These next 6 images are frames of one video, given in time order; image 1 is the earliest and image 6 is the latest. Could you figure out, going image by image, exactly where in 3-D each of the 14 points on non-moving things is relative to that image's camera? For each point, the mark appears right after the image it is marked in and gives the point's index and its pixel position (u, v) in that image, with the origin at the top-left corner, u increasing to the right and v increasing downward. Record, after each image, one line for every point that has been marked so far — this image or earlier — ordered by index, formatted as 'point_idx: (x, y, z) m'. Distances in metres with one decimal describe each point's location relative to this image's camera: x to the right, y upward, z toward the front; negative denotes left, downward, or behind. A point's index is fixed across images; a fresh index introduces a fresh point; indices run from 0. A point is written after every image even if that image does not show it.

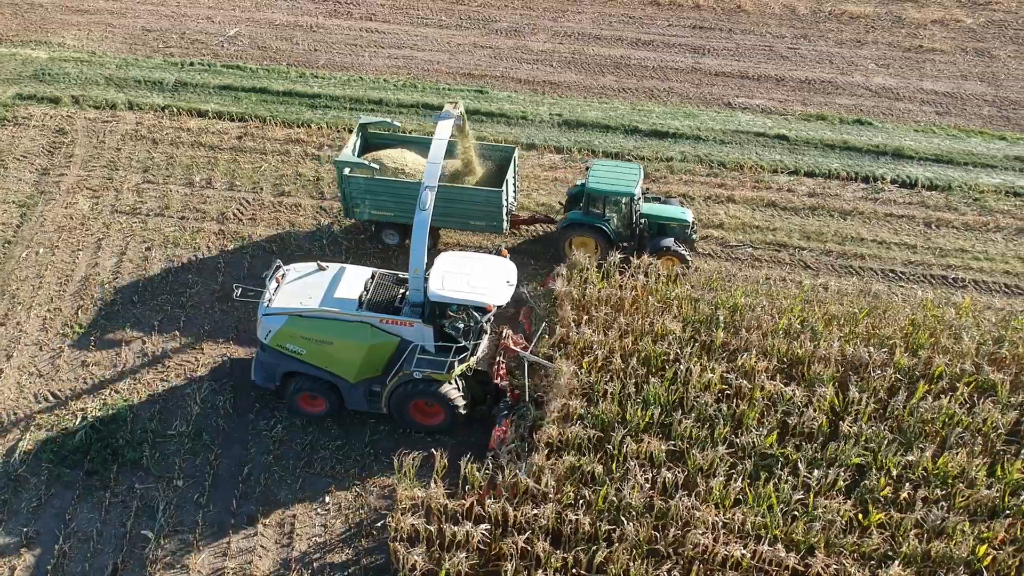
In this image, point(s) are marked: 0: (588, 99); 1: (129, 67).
0: (+1.3, +3.2, +13.6) m
1: (-6.9, +4.0, +14.5) m
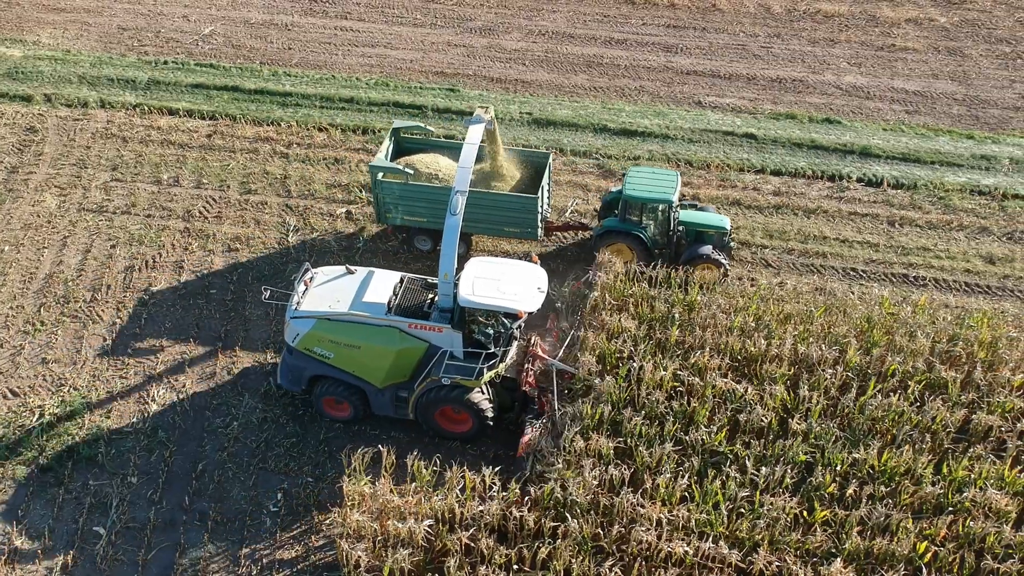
0: (+0.8, +3.2, +13.6) m
1: (-7.4, +4.0, +14.5) m
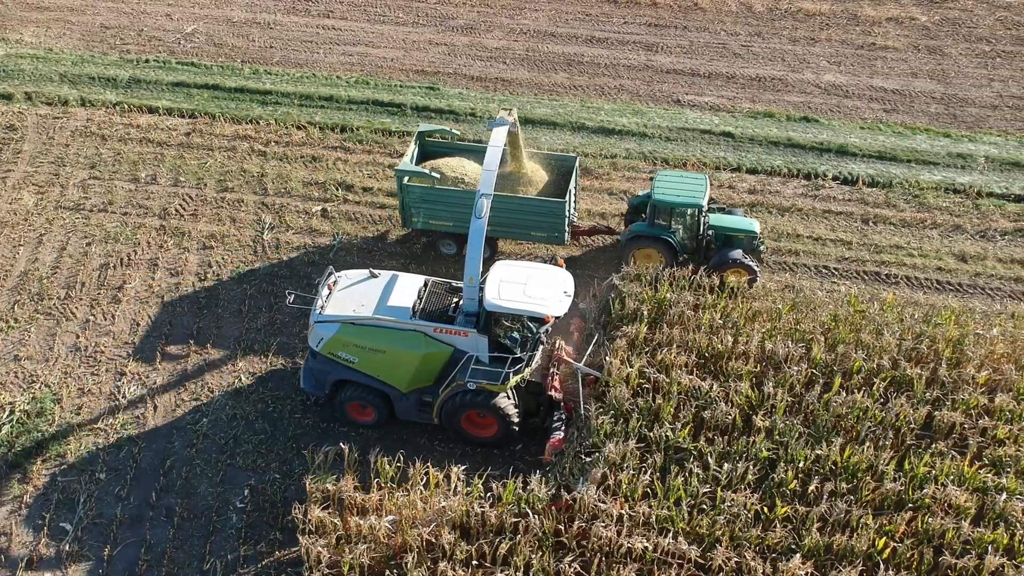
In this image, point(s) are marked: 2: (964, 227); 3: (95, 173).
0: (+0.5, +3.3, +13.6) m
1: (-7.7, +4.0, +14.5) m
2: (+6.1, +0.8, +10.9) m
3: (-6.3, +1.7, +12.2) m
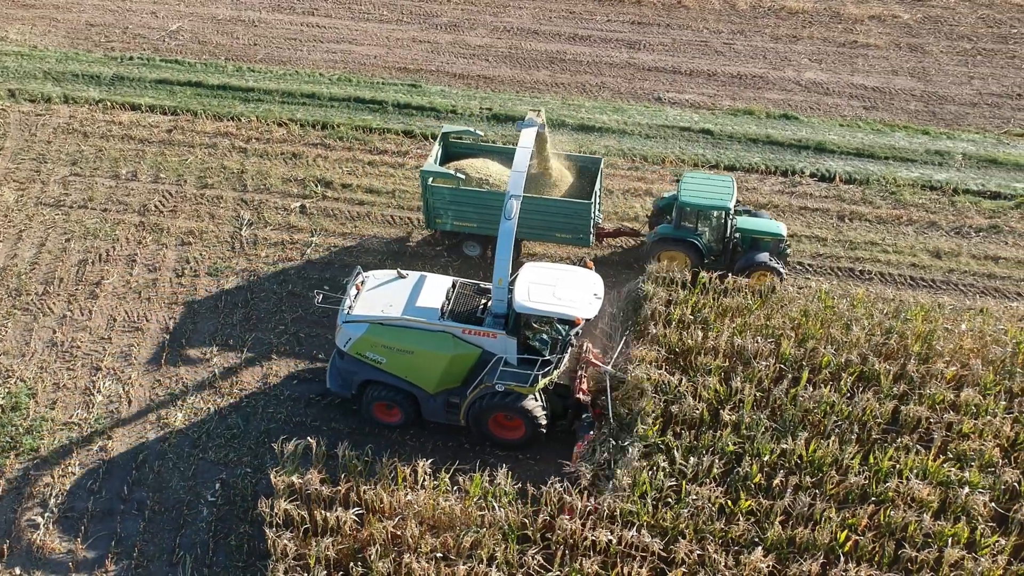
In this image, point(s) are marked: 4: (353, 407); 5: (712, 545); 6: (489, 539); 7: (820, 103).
0: (+0.1, +3.3, +13.6) m
1: (-8.0, +4.1, +14.6) m
2: (+5.8, +0.9, +10.9) m
3: (-6.6, +1.8, +12.2) m
4: (-1.7, -1.3, +9.0) m
5: (+1.8, -2.3, +7.2) m
6: (-0.2, -2.2, +7.2) m
7: (+5.1, +3.0, +13.2) m
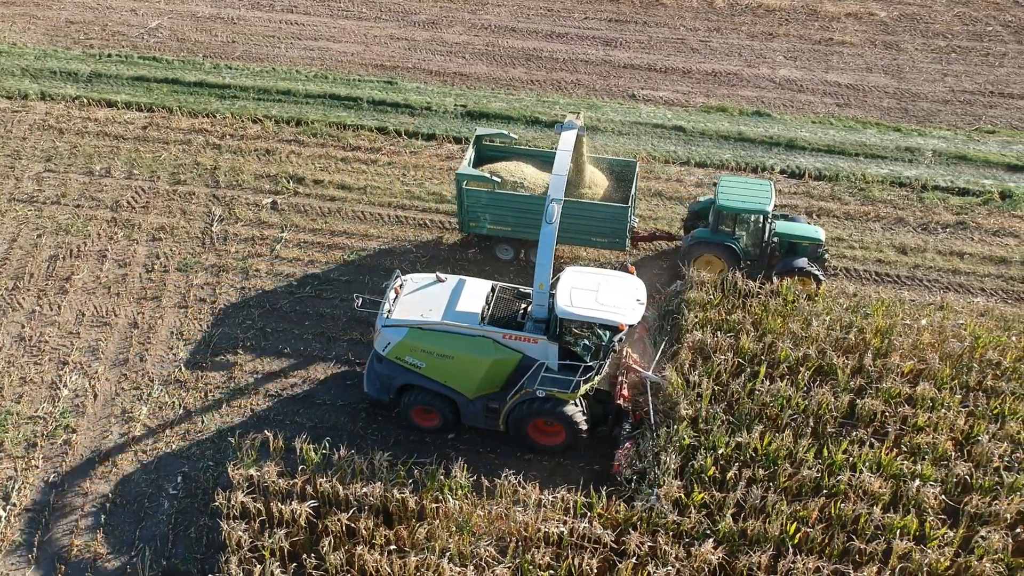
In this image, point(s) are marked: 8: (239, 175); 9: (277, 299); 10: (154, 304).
0: (-0.3, +3.4, +13.7) m
1: (-8.5, +4.2, +14.6) m
2: (+5.4, +0.9, +11.0) m
3: (-7.0, +1.9, +12.3) m
4: (-2.2, -1.3, +9.0) m
5: (+1.4, -2.2, +7.2) m
6: (-0.6, -2.2, +7.2) m
7: (+4.6, +3.1, +13.3) m
8: (-4.1, +1.7, +12.1) m
9: (-3.0, -0.1, +10.3) m
10: (-4.6, -0.2, +10.3) m
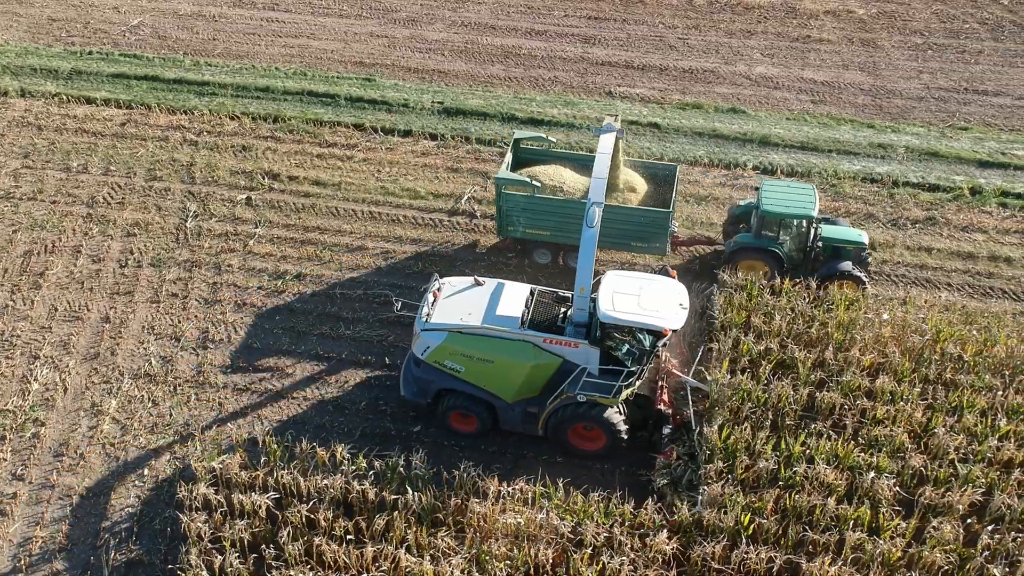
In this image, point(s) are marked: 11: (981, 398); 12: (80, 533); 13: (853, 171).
0: (-0.7, +3.4, +13.8) m
1: (-8.8, +4.2, +14.7) m
2: (+5.0, +1.0, +11.0) m
3: (-7.4, +1.9, +12.3) m
4: (-2.6, -1.2, +9.1) m
5: (+1.0, -2.2, +7.3) m
6: (-1.0, -2.1, +7.3) m
7: (+4.3, +3.2, +13.3) m
8: (-4.5, +1.8, +12.1) m
9: (-3.4, -0.1, +10.3) m
10: (-5.0, -0.1, +10.3) m
11: (+4.7, -1.1, +8.1) m
12: (-4.3, -2.4, +7.9) m
13: (+5.0, +1.7, +11.8) m
